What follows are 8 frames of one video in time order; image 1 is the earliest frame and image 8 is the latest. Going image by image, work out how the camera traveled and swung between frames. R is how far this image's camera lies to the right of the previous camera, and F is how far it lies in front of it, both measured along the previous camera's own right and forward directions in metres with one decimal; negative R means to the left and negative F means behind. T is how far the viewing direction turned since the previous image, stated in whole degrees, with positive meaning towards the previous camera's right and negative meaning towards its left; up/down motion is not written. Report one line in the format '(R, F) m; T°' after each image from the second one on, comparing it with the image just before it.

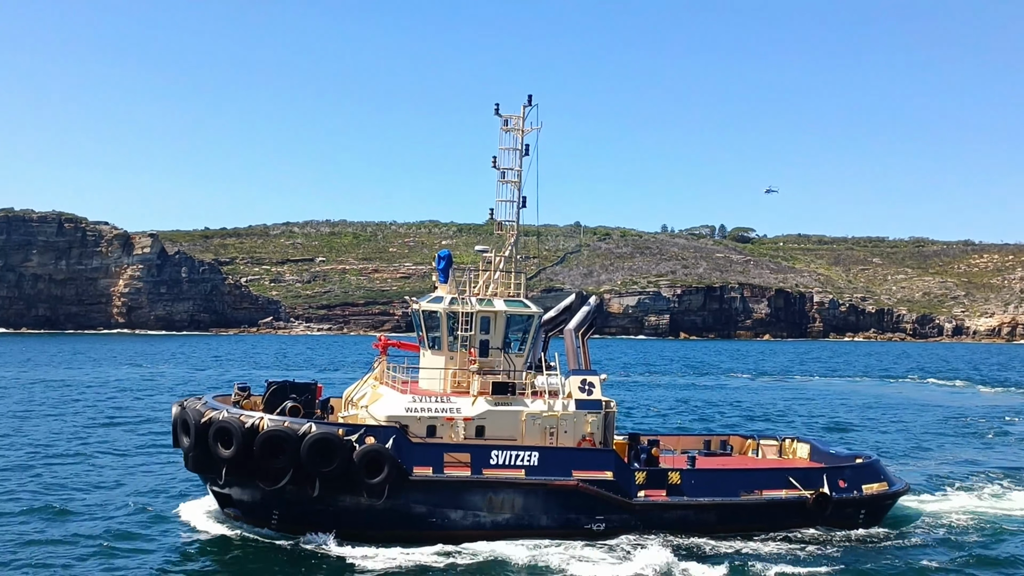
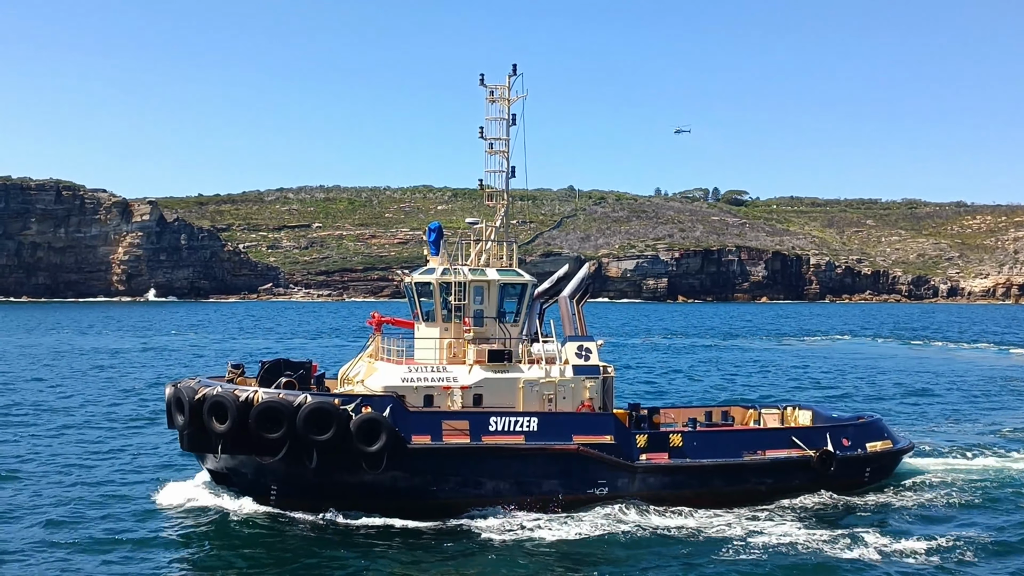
(-0.2, 0.0) m; +1°
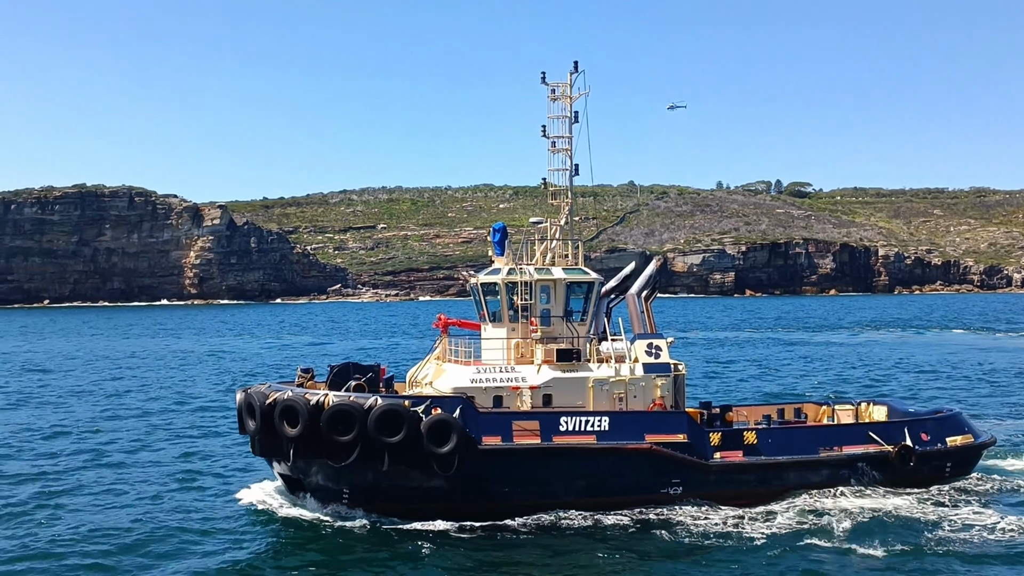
(-0.2, 0.0) m; -3°
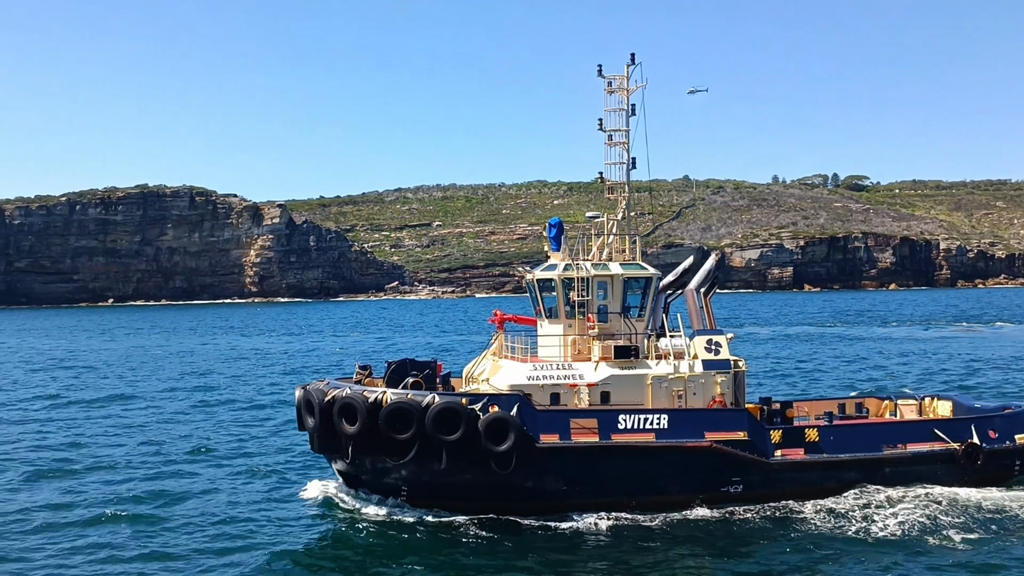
(-0.1, 0.0) m; -3°
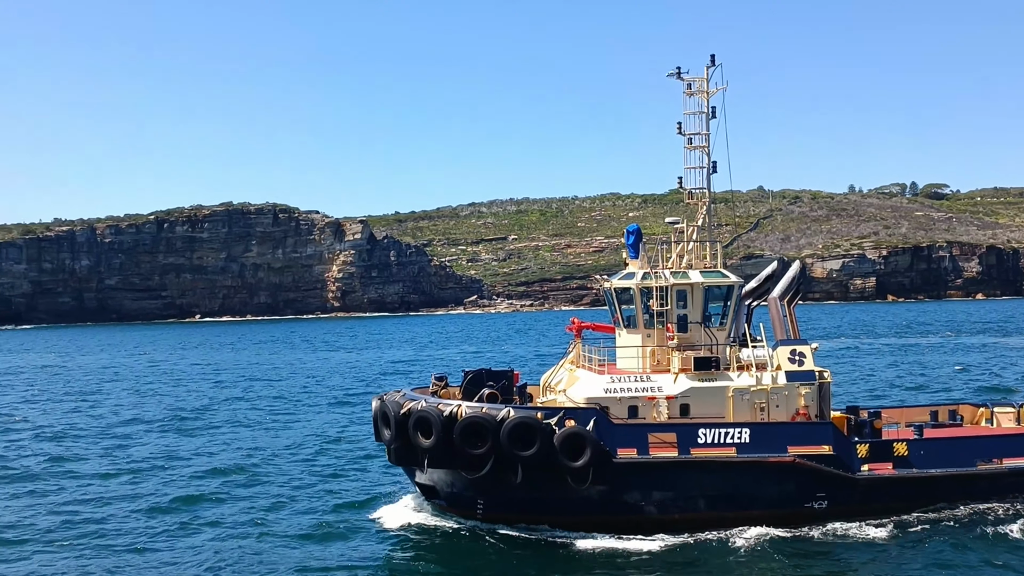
(-0.2, 0.0) m; -3°
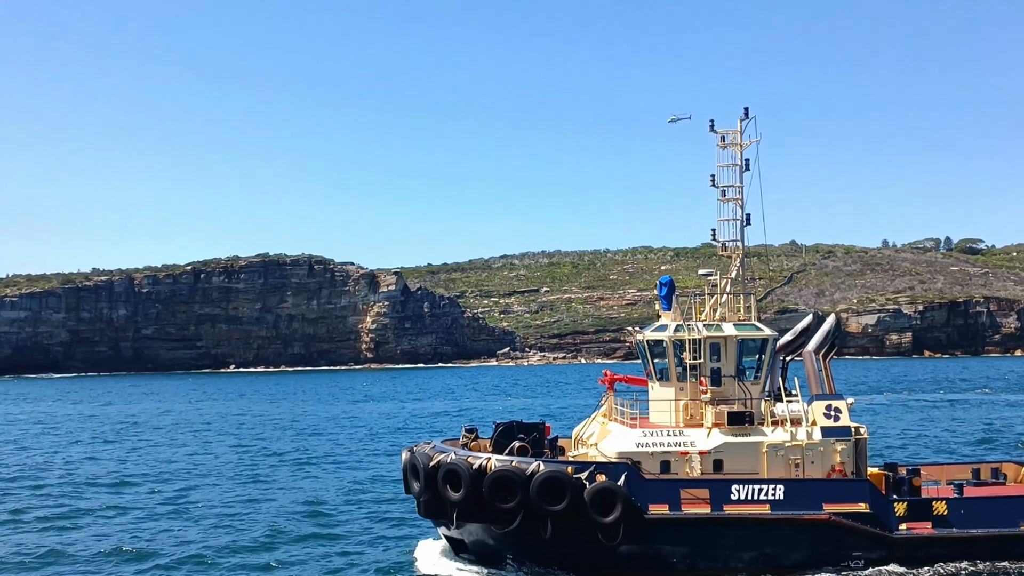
(-0.1, 0.0) m; -1°
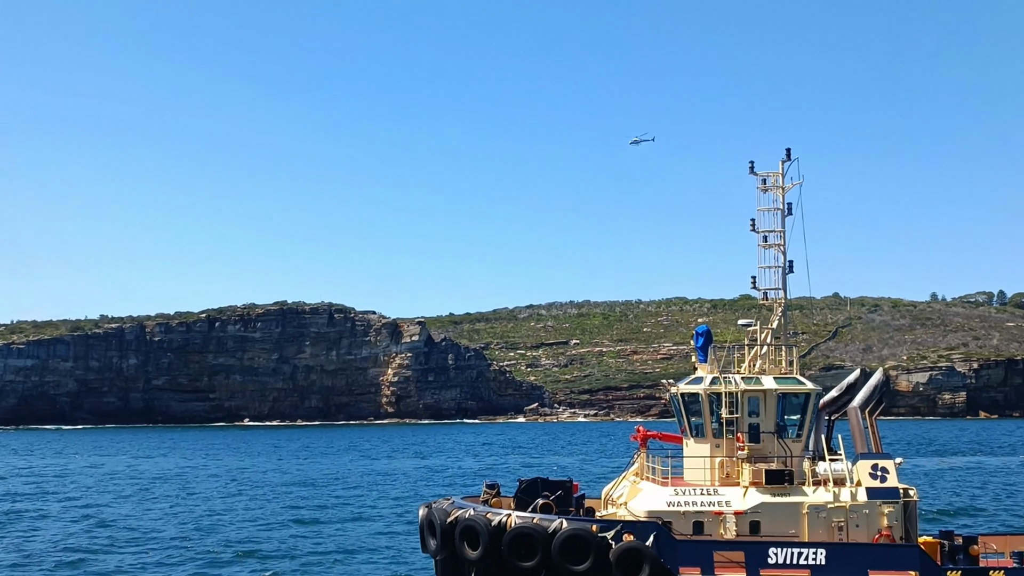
(-0.1, +0.9) m; -1°
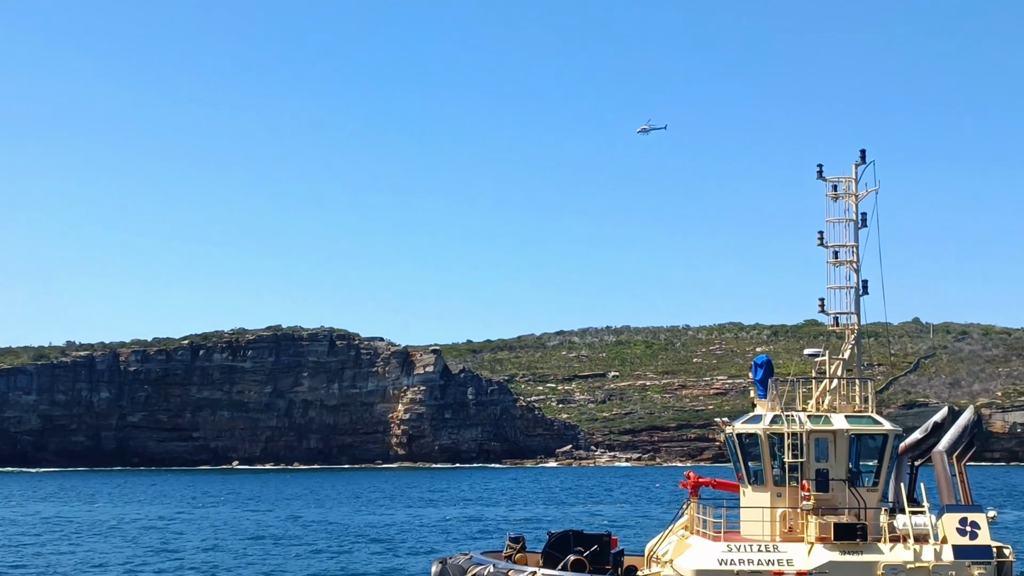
(+0.1, +2.2) m; -2°
